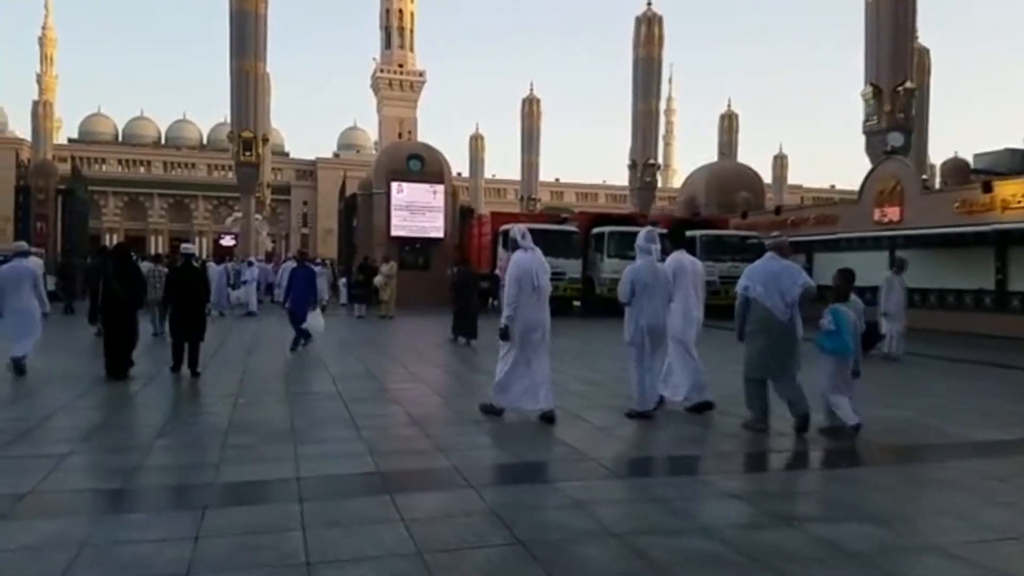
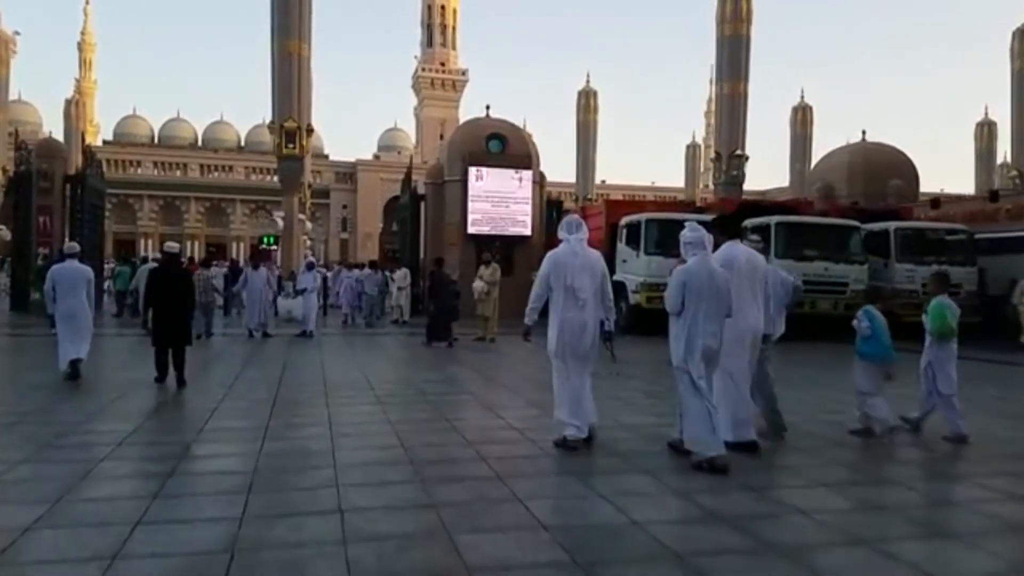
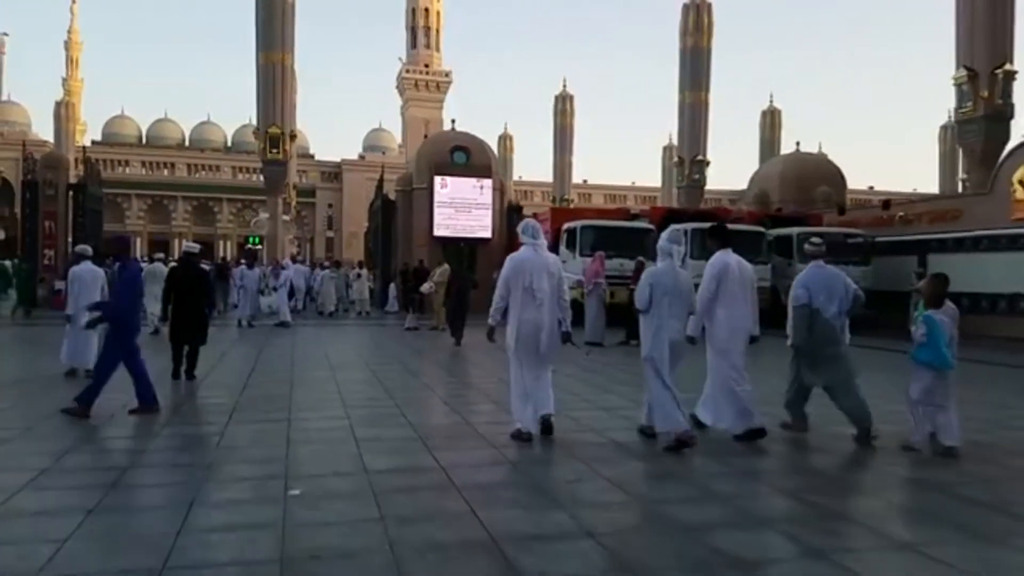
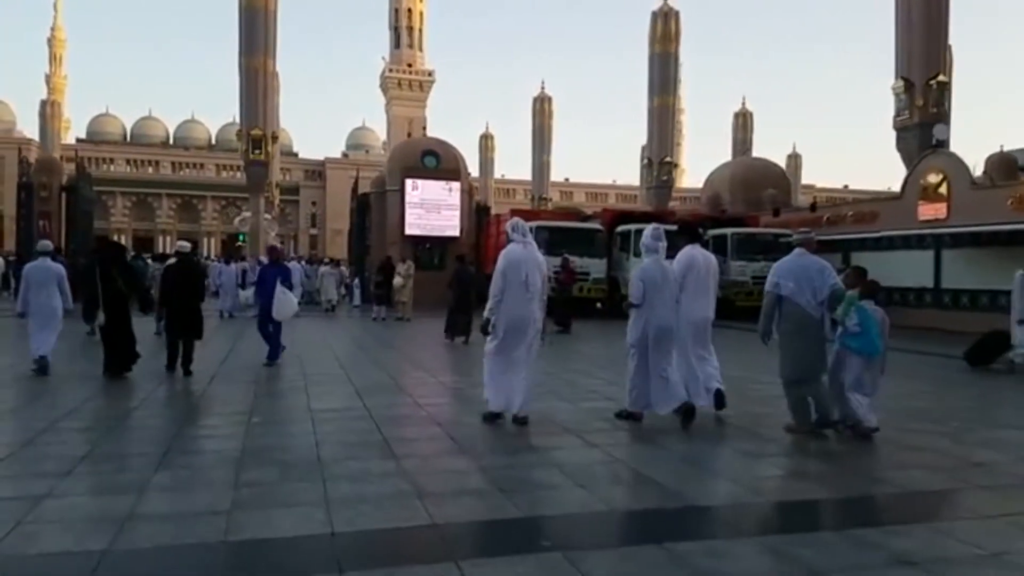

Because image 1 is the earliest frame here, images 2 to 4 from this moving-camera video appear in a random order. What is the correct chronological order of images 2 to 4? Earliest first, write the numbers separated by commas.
4, 3, 2
